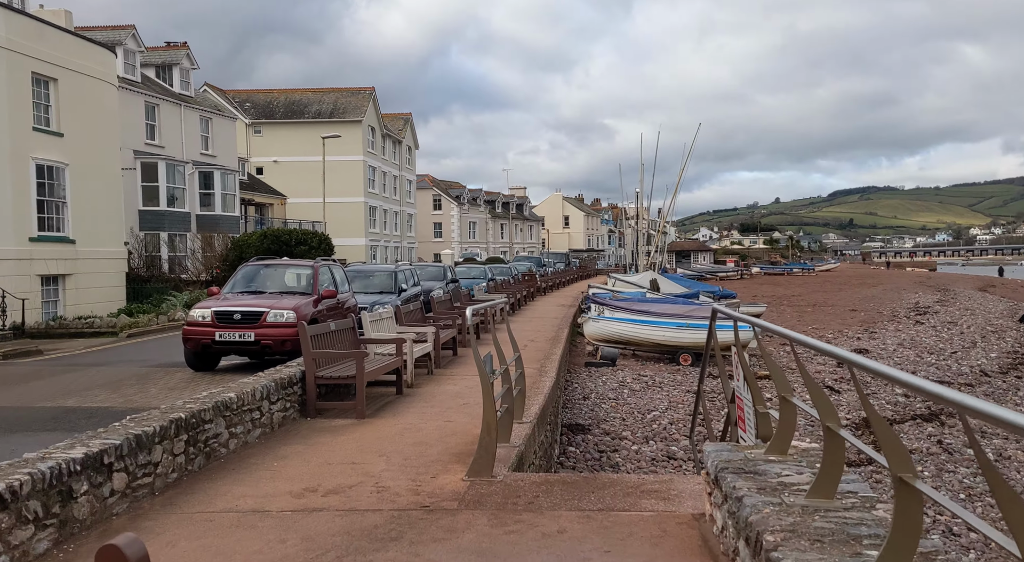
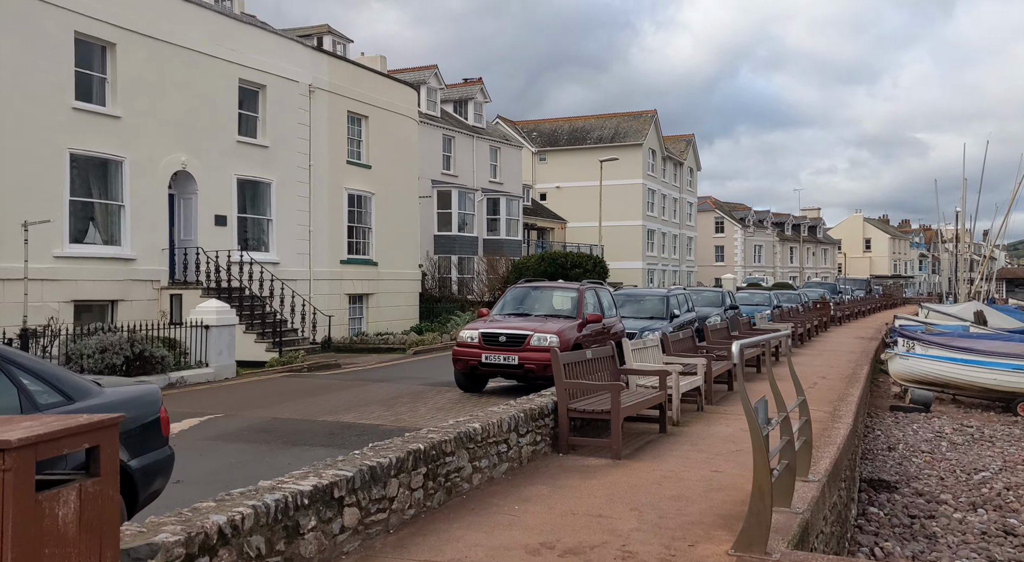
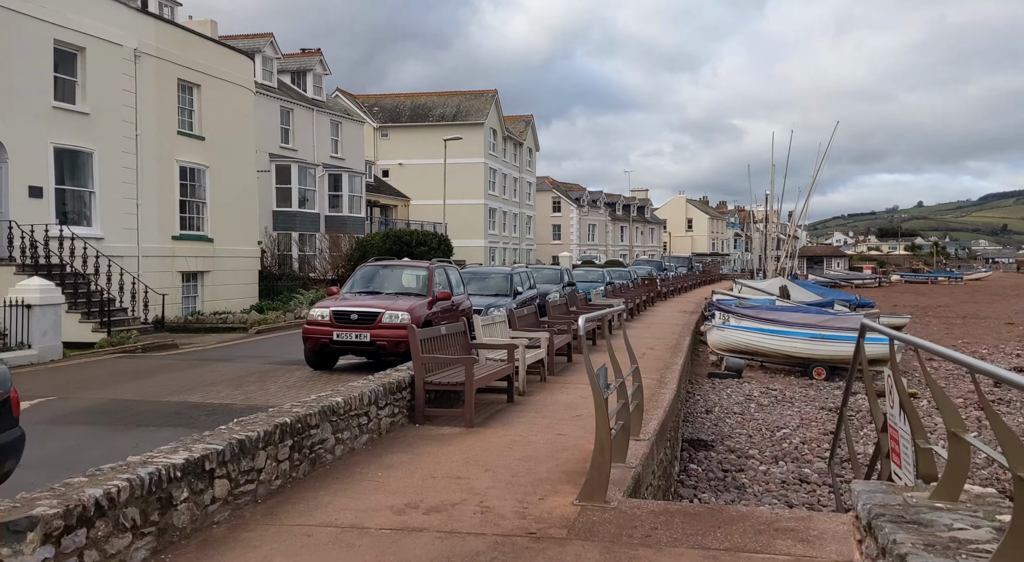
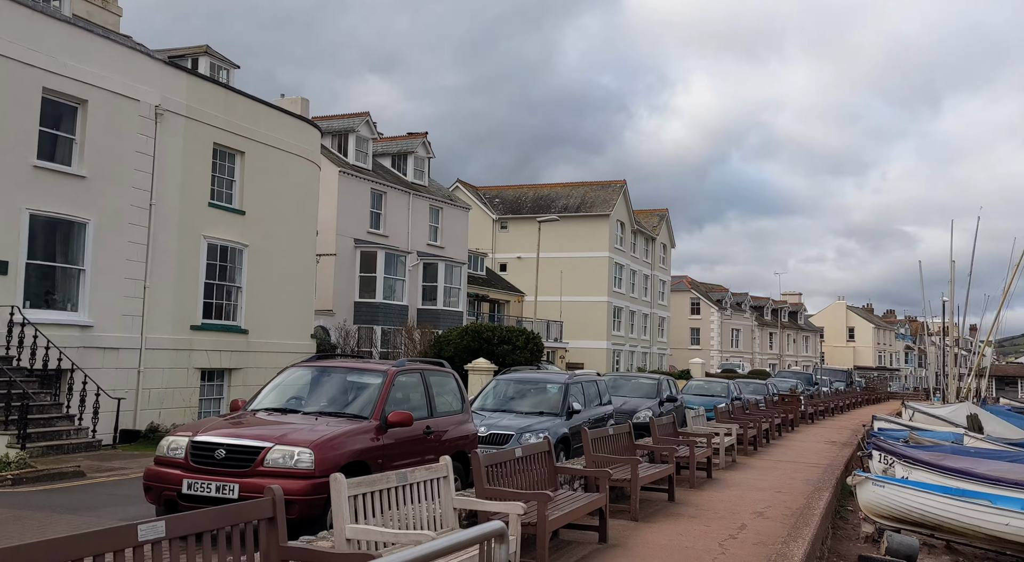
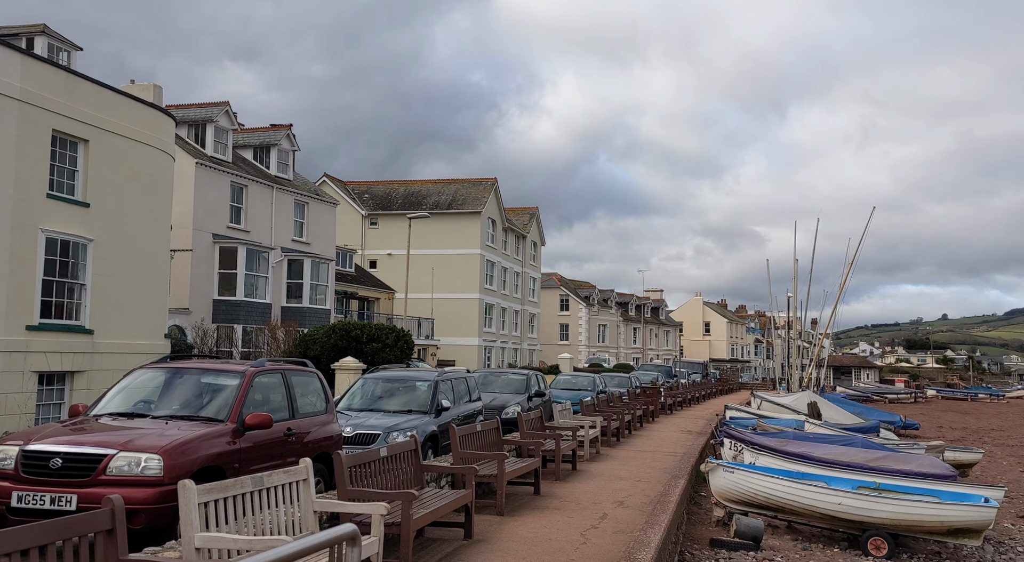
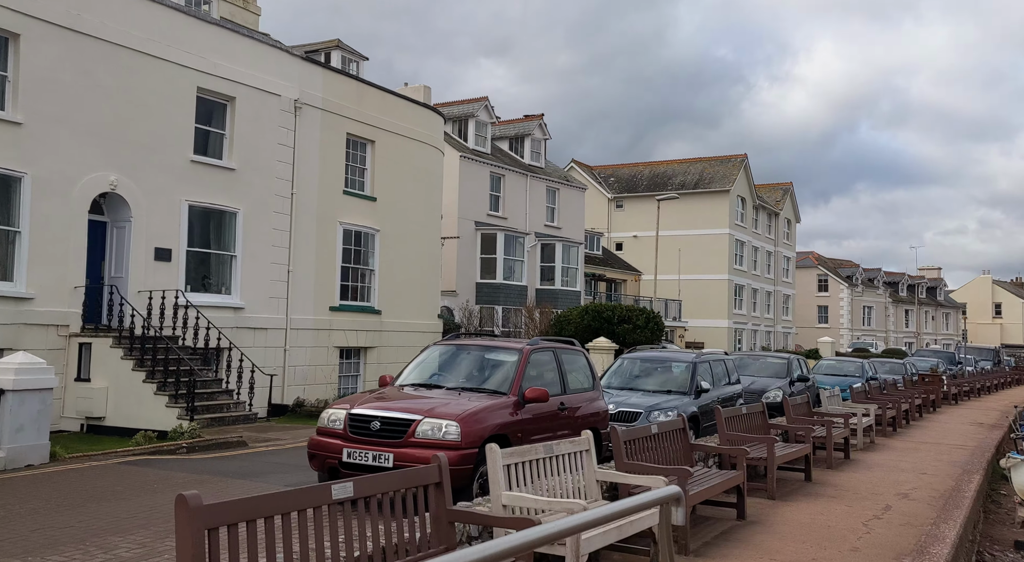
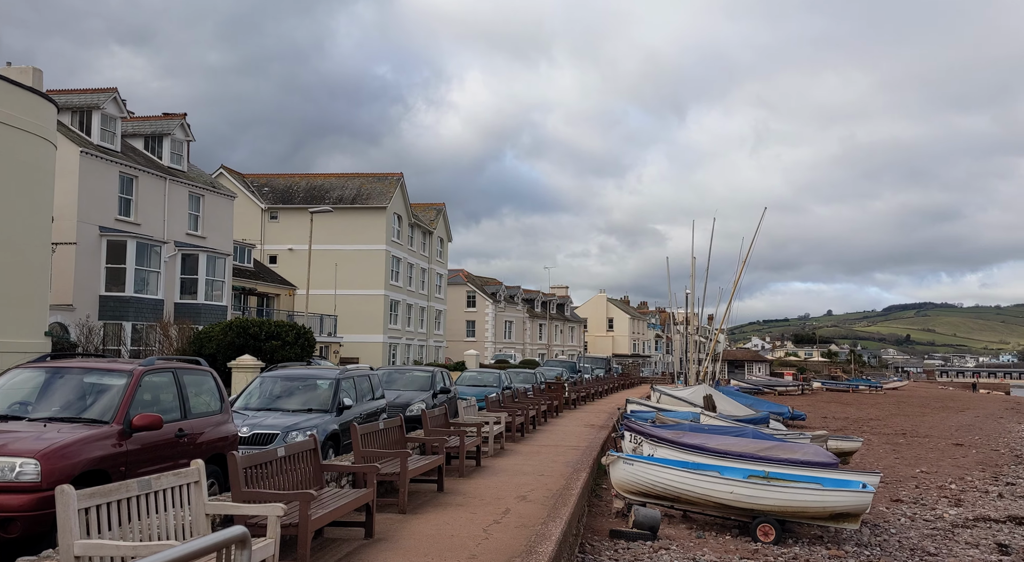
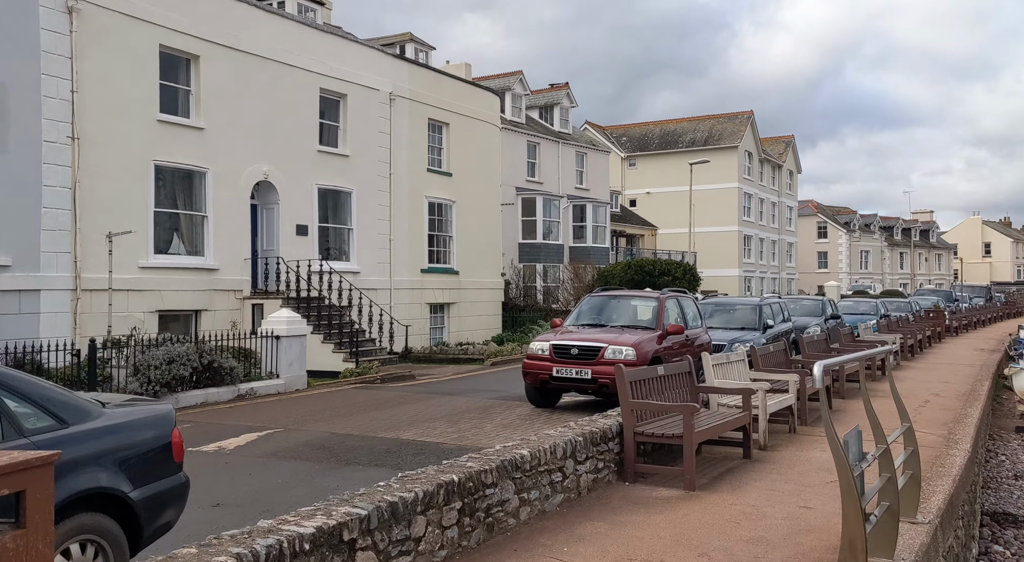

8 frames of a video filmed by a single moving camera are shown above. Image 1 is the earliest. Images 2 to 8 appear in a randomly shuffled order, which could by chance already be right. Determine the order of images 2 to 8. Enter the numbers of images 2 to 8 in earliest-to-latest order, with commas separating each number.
3, 2, 8, 6, 4, 5, 7
